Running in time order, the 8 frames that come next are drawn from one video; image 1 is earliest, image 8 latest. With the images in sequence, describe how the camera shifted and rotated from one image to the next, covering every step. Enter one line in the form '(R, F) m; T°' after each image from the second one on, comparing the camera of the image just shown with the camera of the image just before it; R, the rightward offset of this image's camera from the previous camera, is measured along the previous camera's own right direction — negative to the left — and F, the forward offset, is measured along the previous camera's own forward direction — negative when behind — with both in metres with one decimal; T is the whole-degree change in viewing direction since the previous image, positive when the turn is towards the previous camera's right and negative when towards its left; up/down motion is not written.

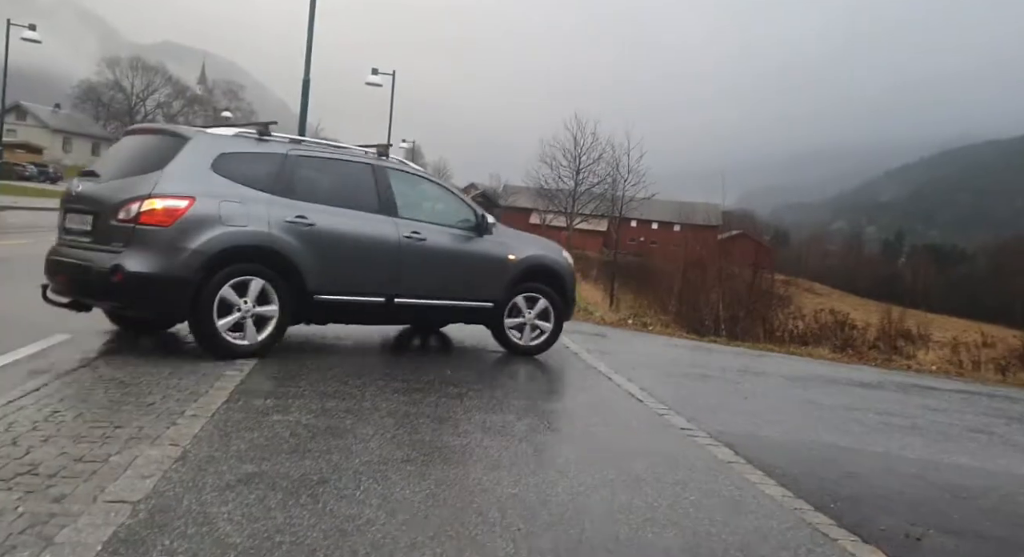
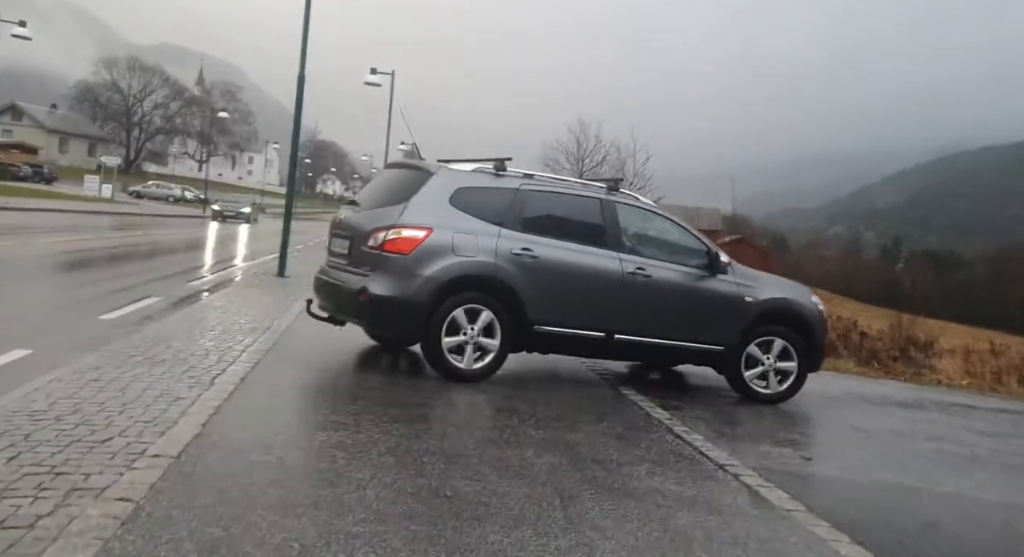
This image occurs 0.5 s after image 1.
(-0.2, +0.8) m; 0°
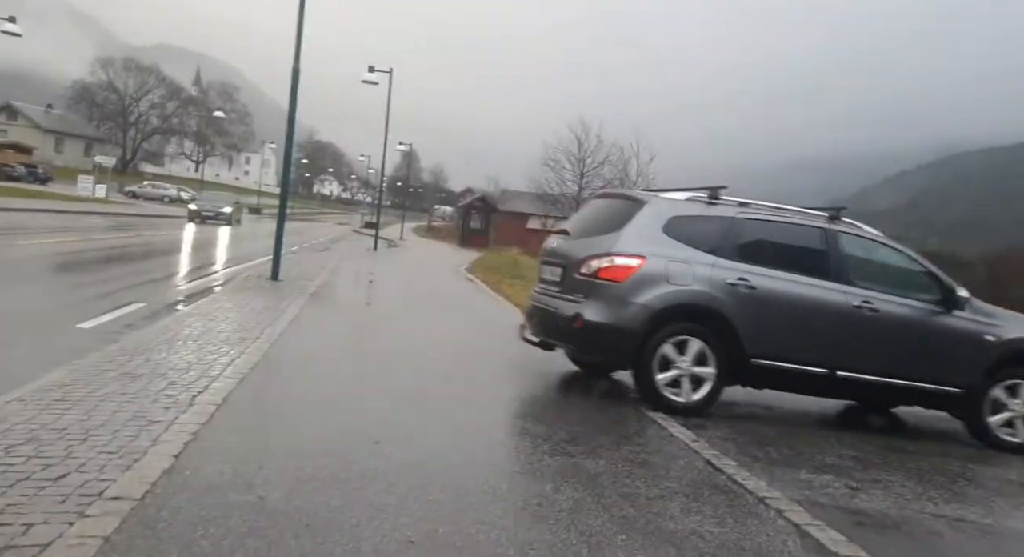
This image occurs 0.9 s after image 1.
(-0.1, +0.6) m; 0°
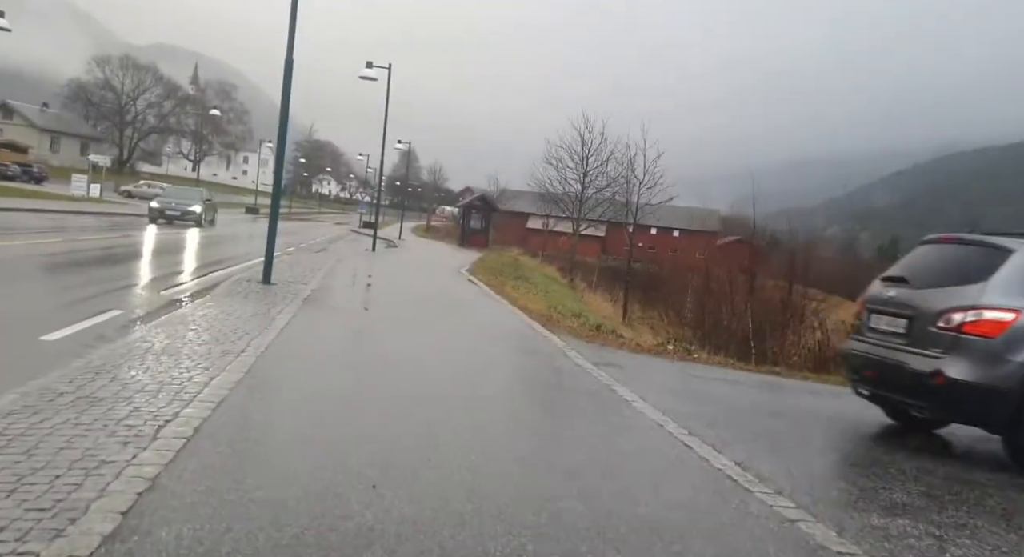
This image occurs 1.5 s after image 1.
(-0.2, +0.8) m; 0°
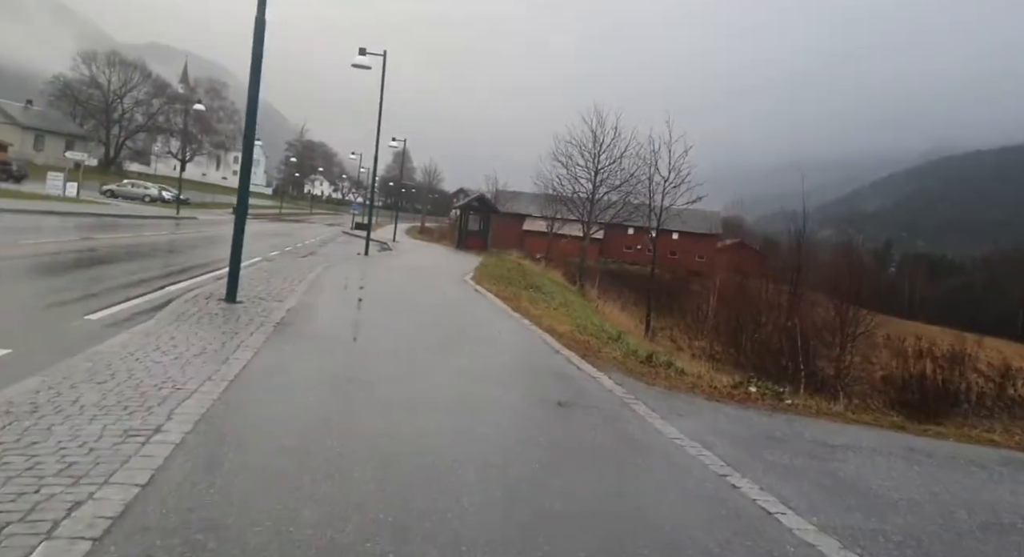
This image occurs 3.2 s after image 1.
(-0.6, +2.8) m; +1°
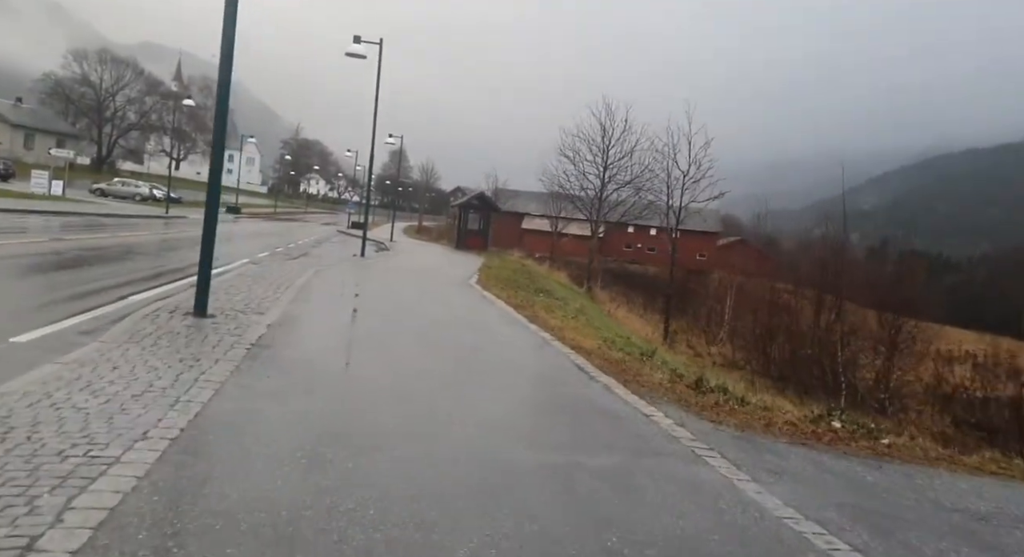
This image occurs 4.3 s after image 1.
(-0.4, +1.8) m; 0°
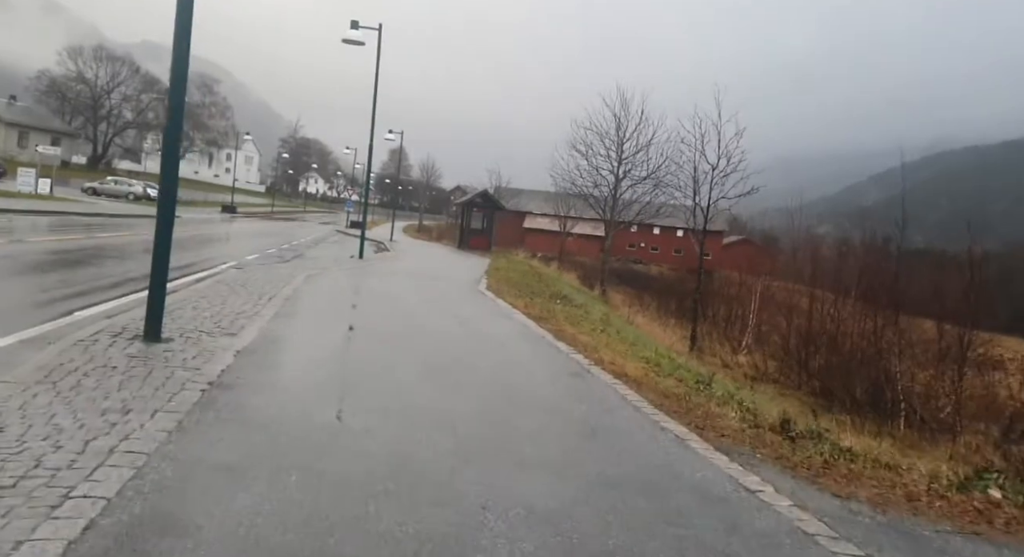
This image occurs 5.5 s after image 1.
(-0.4, +2.0) m; 0°
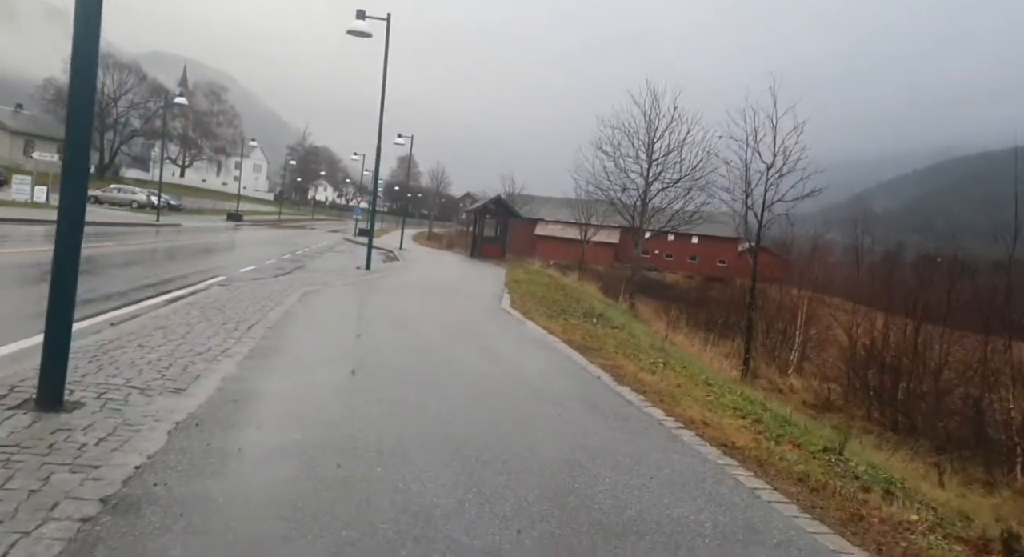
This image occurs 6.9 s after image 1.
(-0.5, +2.5) m; -1°
